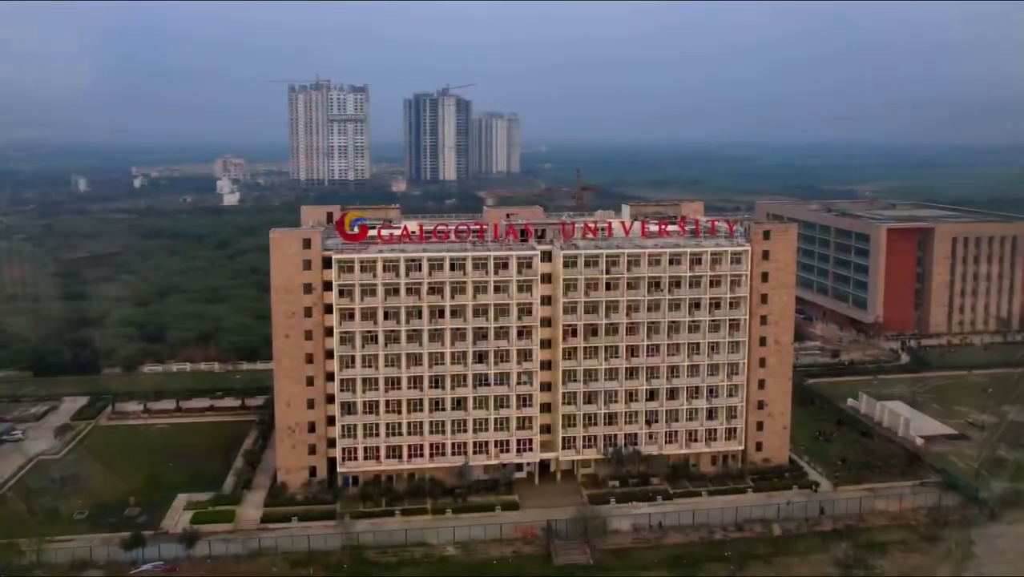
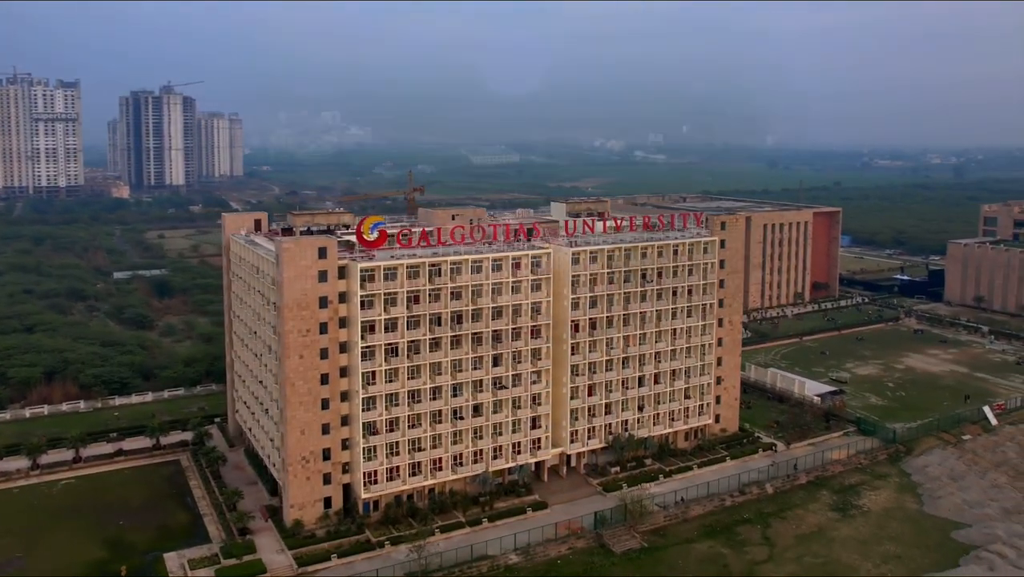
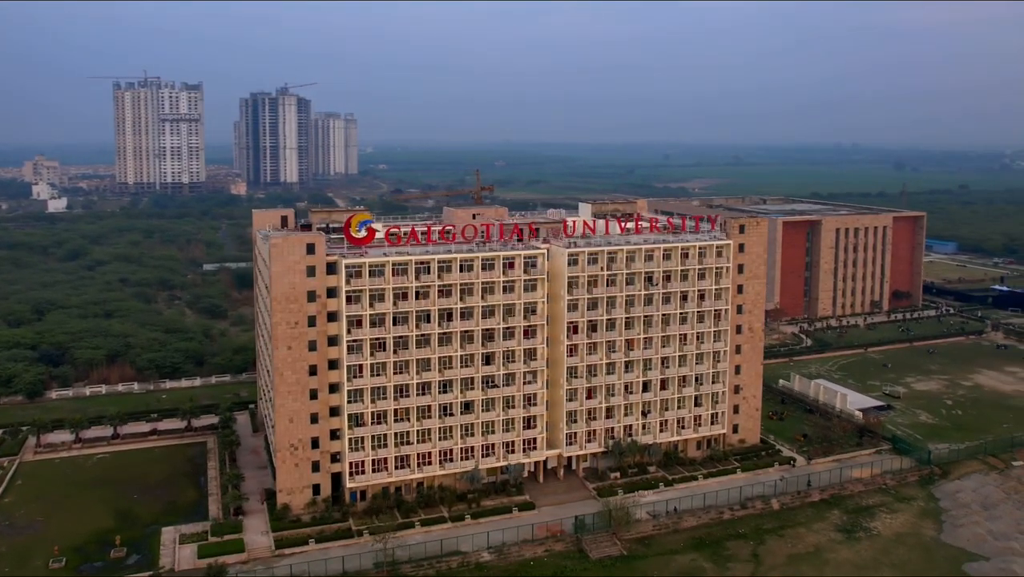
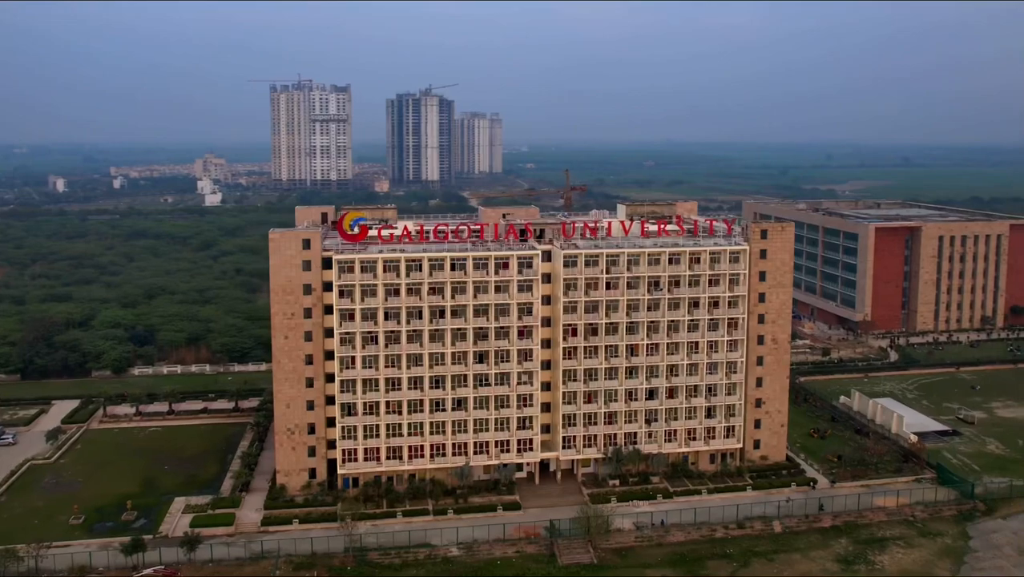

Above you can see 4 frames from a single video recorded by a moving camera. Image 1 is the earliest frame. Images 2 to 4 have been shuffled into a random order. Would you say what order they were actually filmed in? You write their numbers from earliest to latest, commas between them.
4, 3, 2
